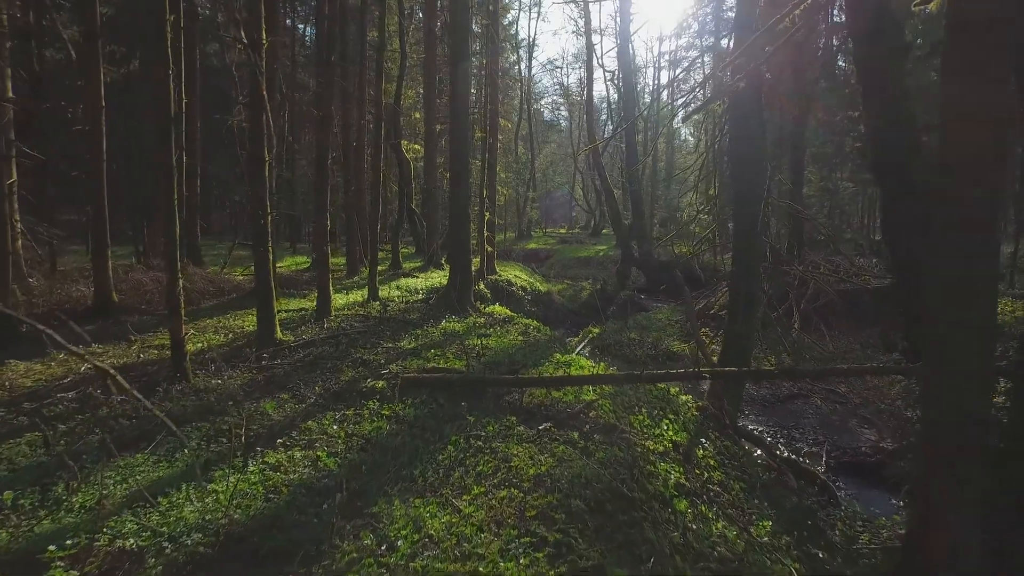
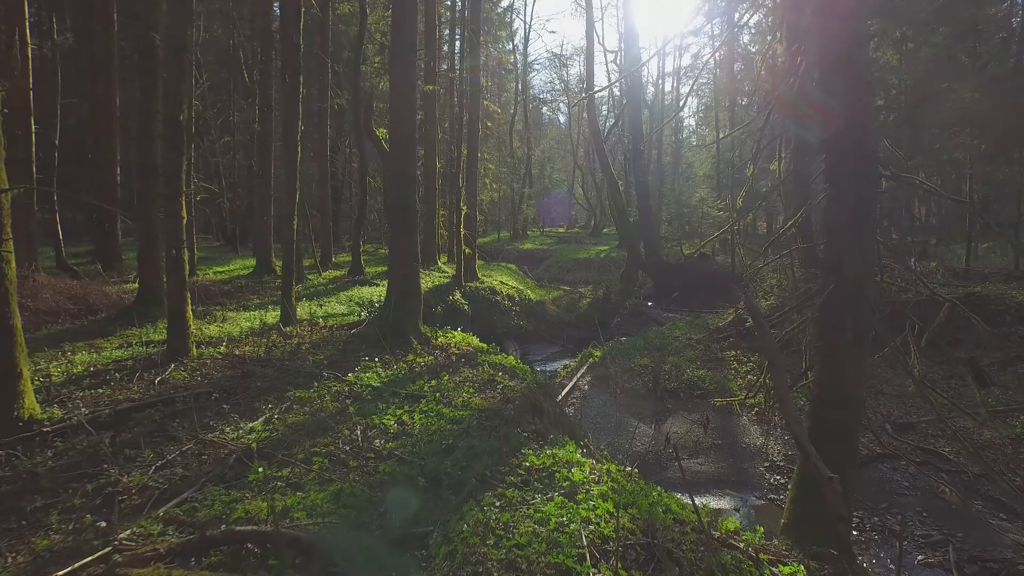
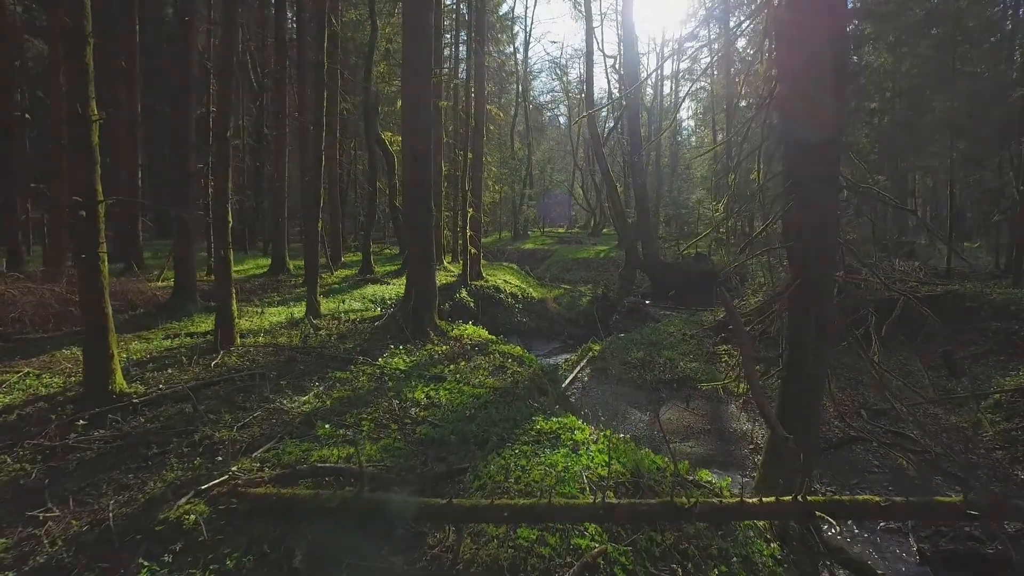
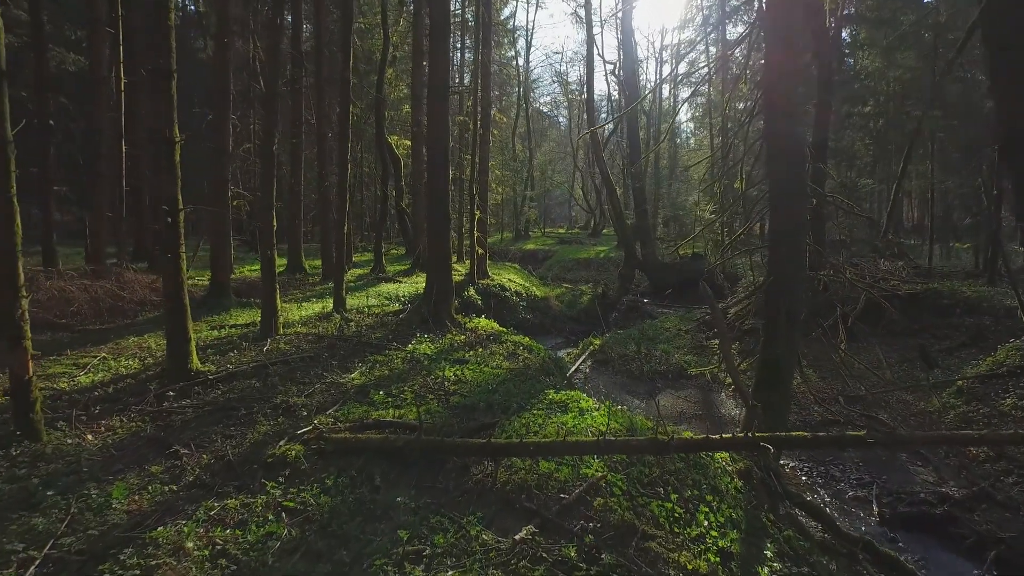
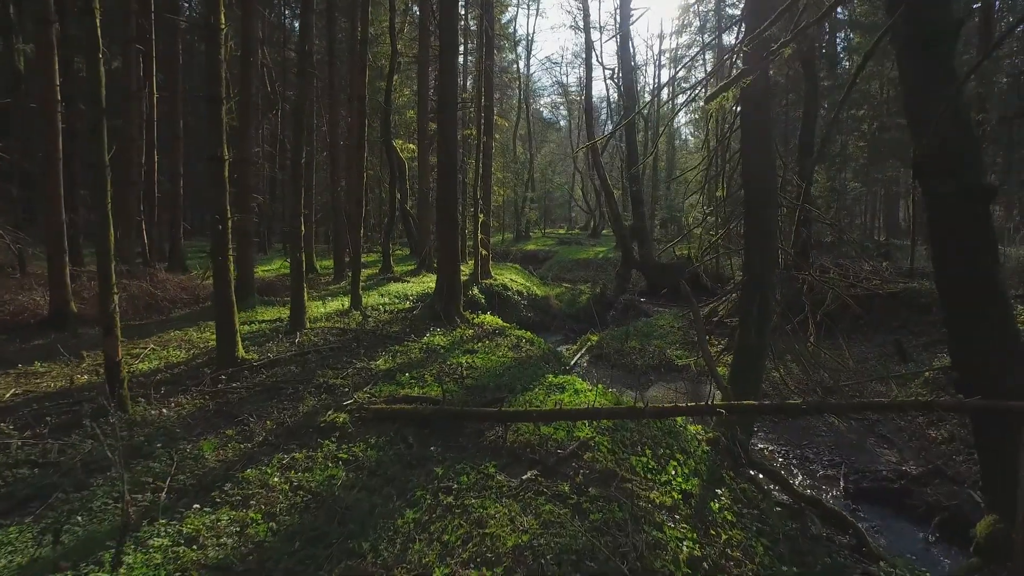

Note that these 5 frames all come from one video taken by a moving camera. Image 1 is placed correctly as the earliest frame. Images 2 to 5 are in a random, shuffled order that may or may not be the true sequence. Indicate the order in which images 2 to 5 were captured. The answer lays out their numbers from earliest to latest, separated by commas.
5, 4, 3, 2
